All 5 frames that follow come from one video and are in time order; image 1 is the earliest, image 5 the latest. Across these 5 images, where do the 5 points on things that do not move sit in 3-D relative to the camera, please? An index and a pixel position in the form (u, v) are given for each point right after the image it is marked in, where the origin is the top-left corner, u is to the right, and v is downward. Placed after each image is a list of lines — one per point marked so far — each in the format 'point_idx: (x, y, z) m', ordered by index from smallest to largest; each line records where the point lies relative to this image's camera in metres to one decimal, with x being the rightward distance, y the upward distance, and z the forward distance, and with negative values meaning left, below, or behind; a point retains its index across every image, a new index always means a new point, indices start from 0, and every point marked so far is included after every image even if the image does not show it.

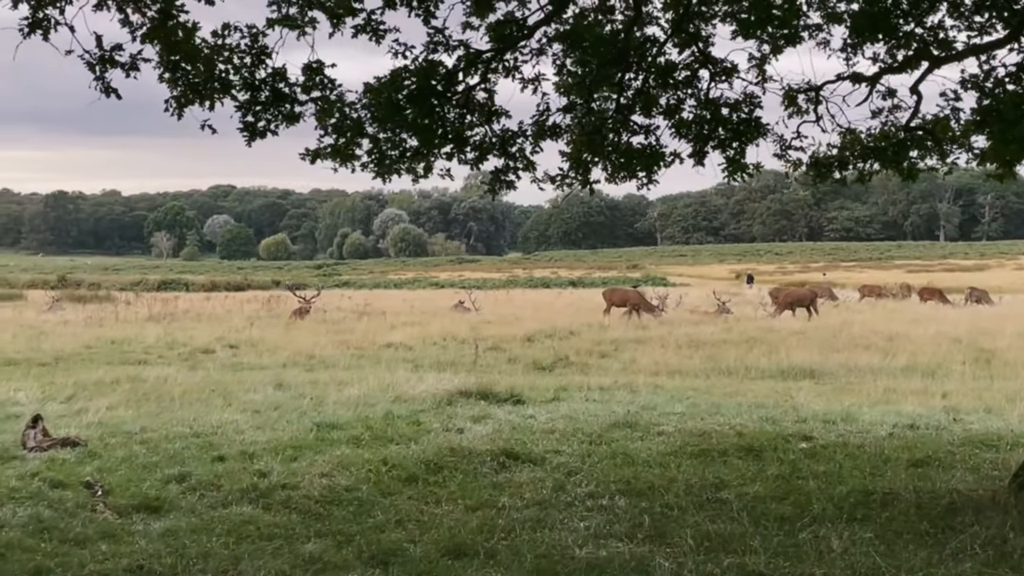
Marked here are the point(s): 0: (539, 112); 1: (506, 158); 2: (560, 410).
0: (+0.1, +0.9, +6.7) m
1: (0.0, +0.7, +6.9) m
2: (+0.3, -0.8, +8.1) m
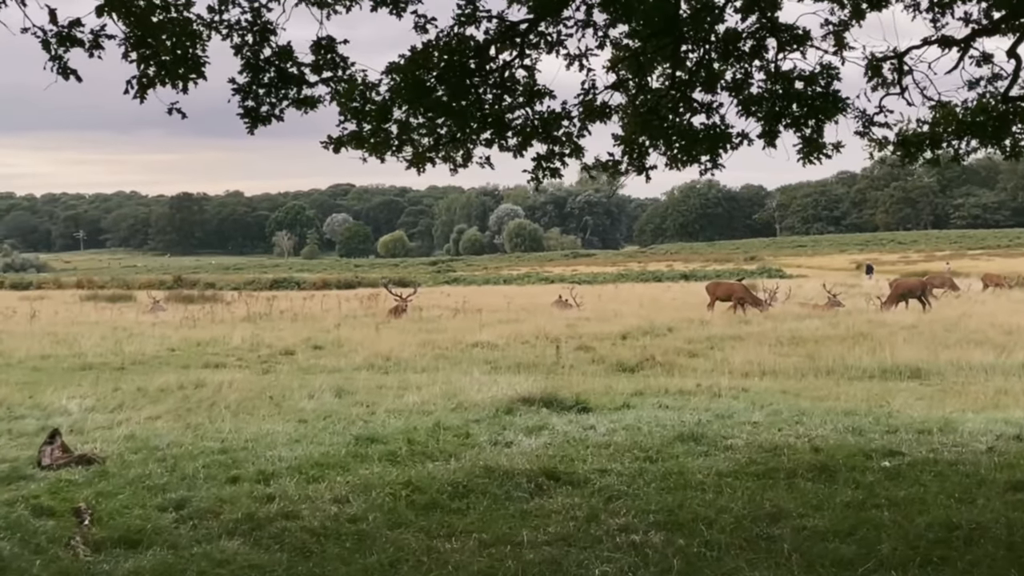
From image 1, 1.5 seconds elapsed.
0: (+0.3, +0.9, +6.0) m
1: (+0.2, +0.7, +6.2) m
2: (+0.7, -0.8, +7.4) m
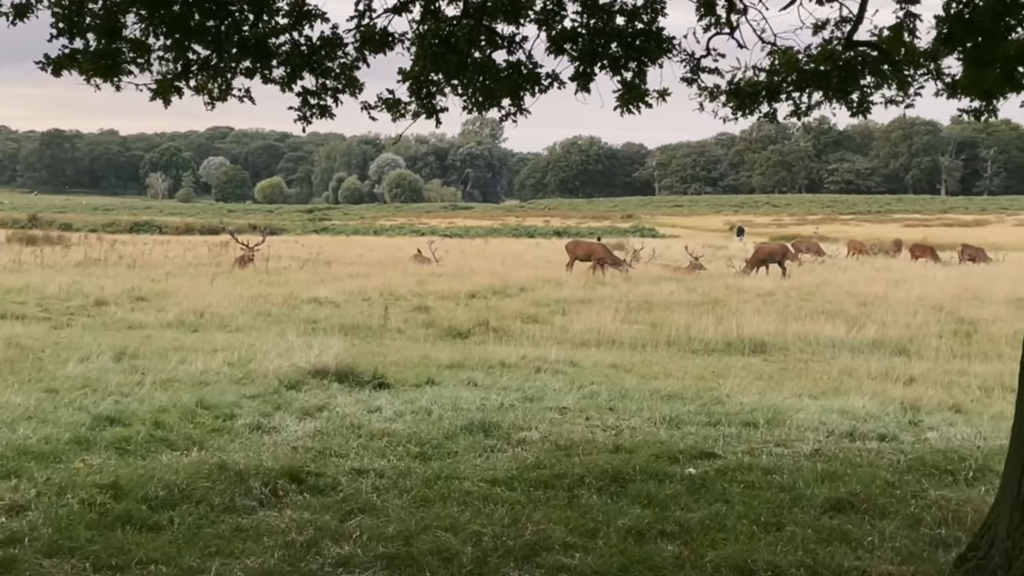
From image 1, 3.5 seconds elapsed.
0: (-0.6, +1.1, +5.0) m
1: (-0.8, +0.8, +5.2) m
2: (-0.4, -0.6, +6.5) m
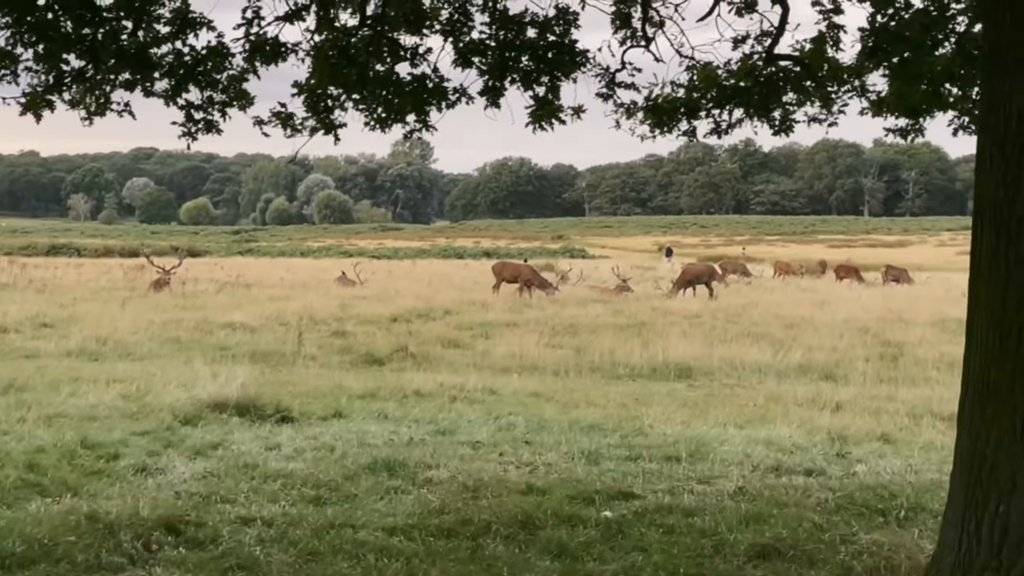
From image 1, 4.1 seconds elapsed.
0: (-0.9, +1.0, +4.7) m
1: (-1.1, +0.7, +4.8) m
2: (-0.9, -0.7, +6.1) m
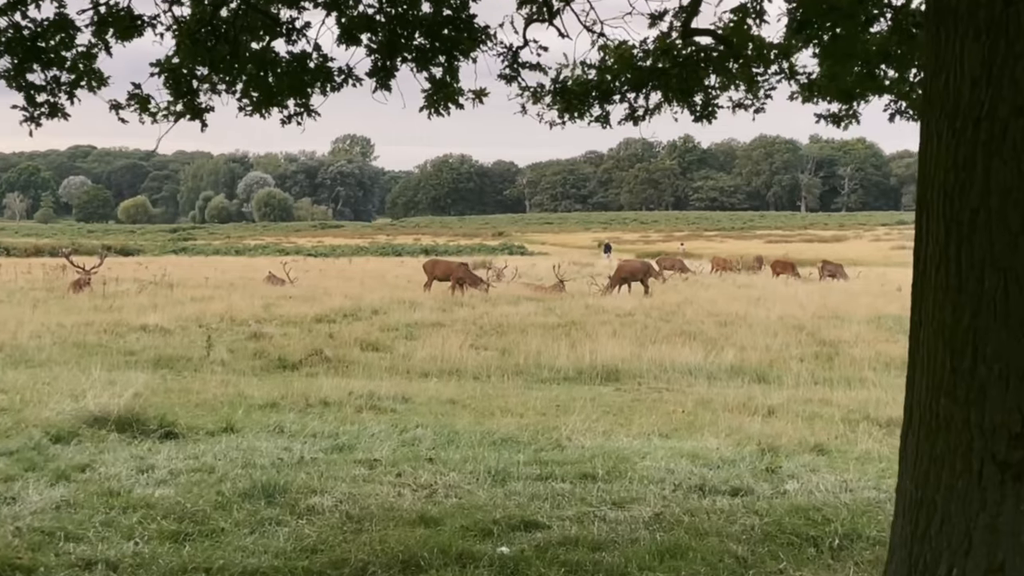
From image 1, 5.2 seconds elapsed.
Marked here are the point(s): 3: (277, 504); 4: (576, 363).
0: (-1.3, +0.9, +4.1) m
1: (-1.5, +0.7, +4.3) m
2: (-1.3, -0.7, +5.5) m
3: (-0.8, -0.7, +4.5) m
4: (+0.5, -0.6, +10.1) m
